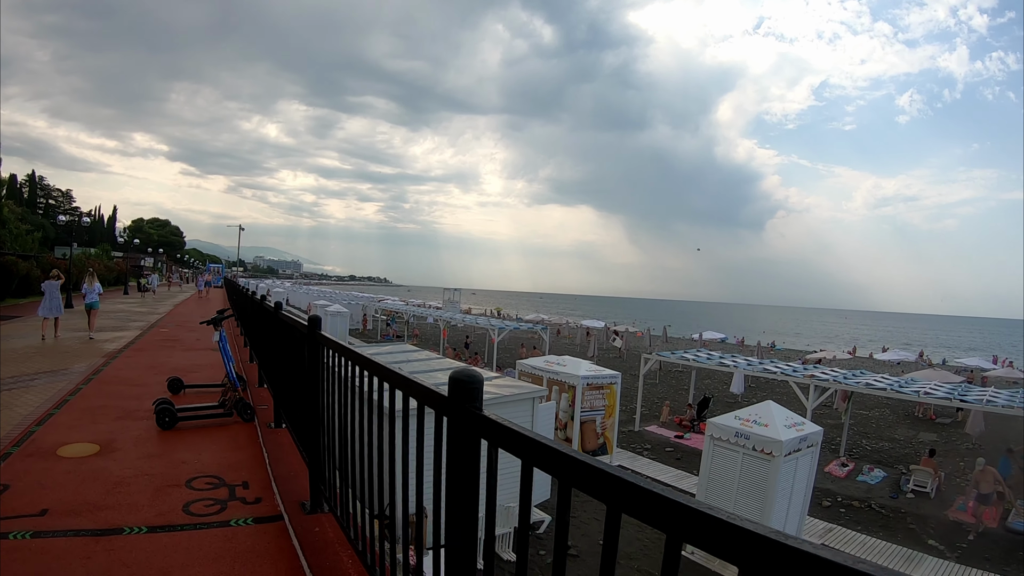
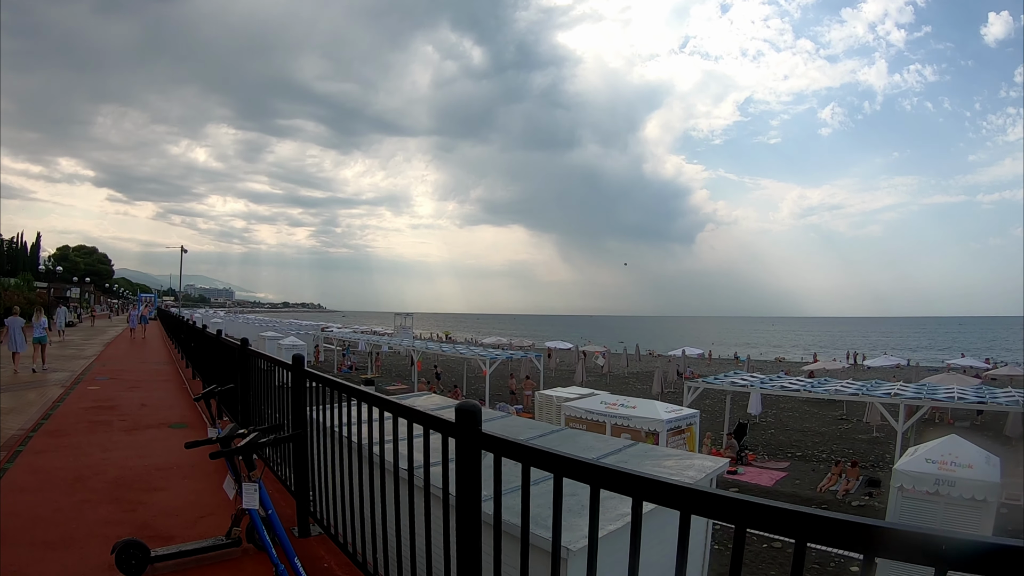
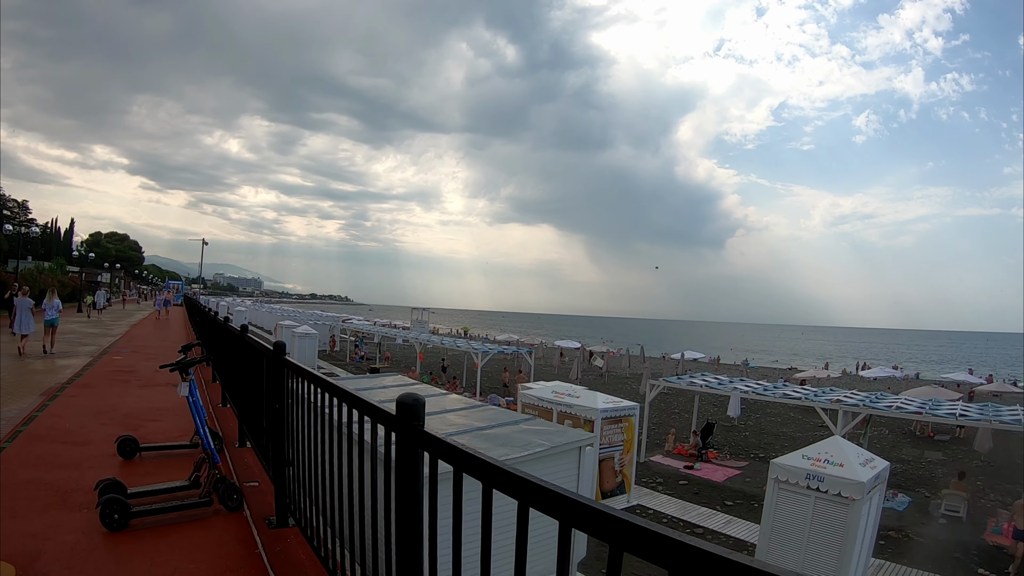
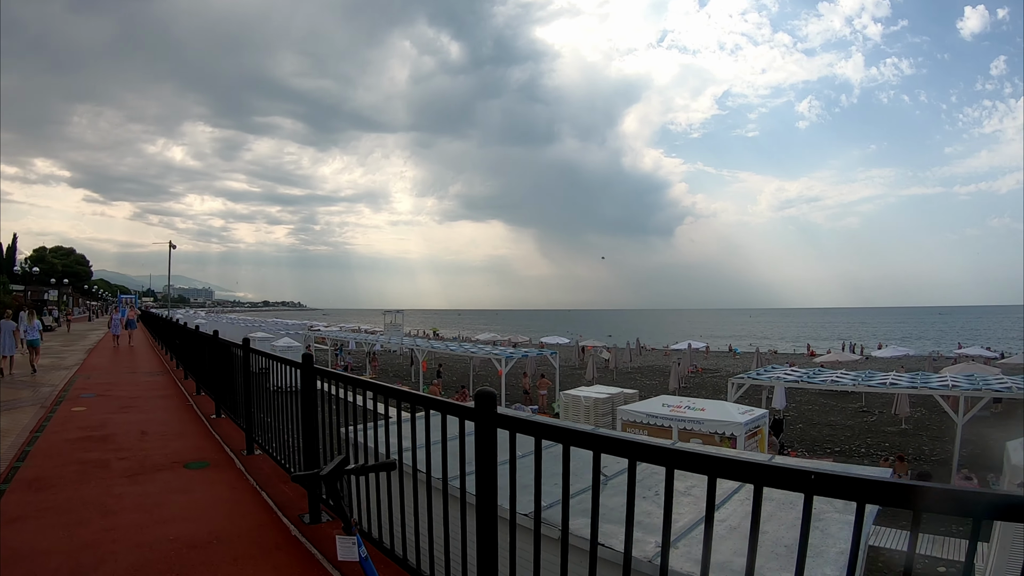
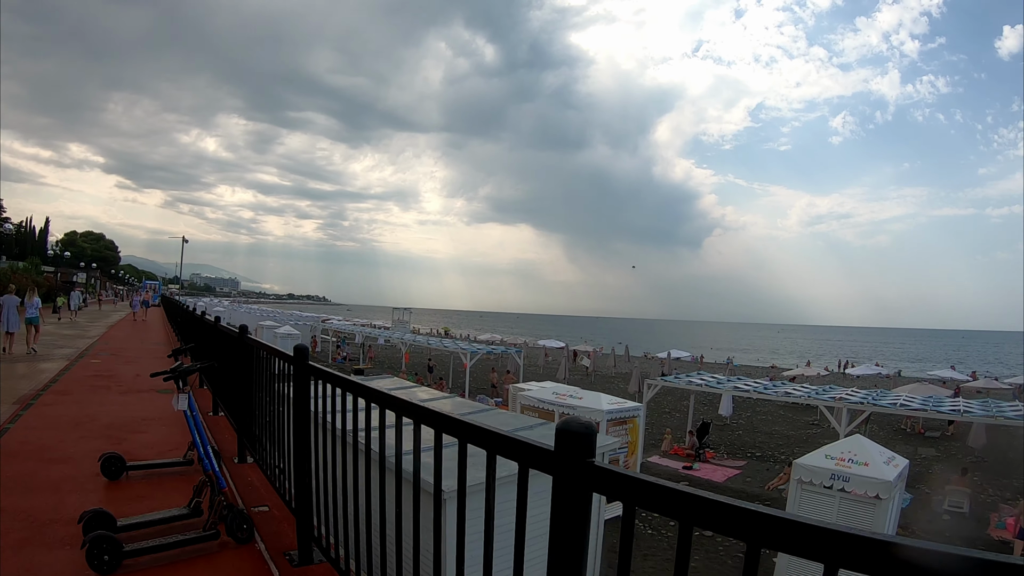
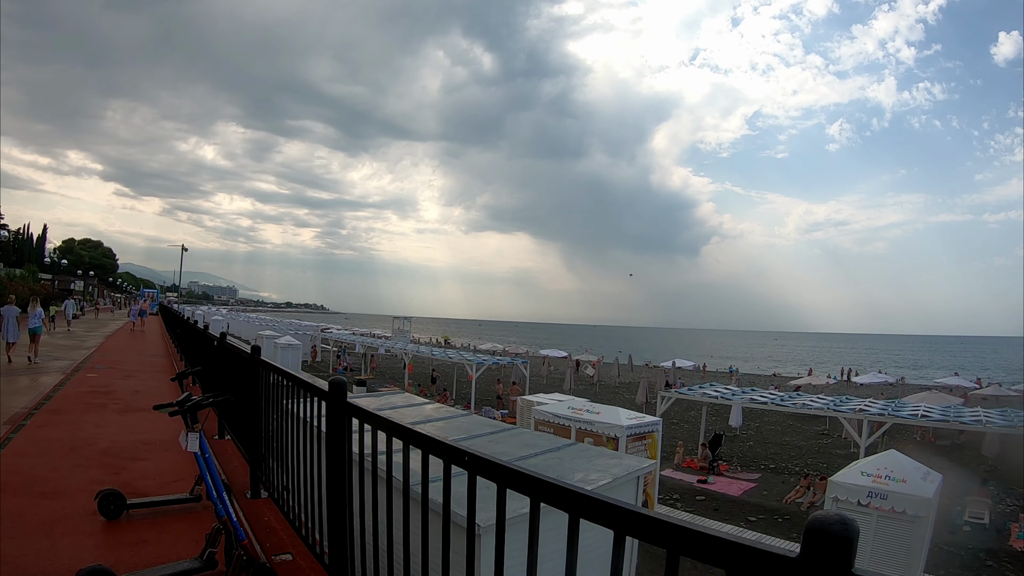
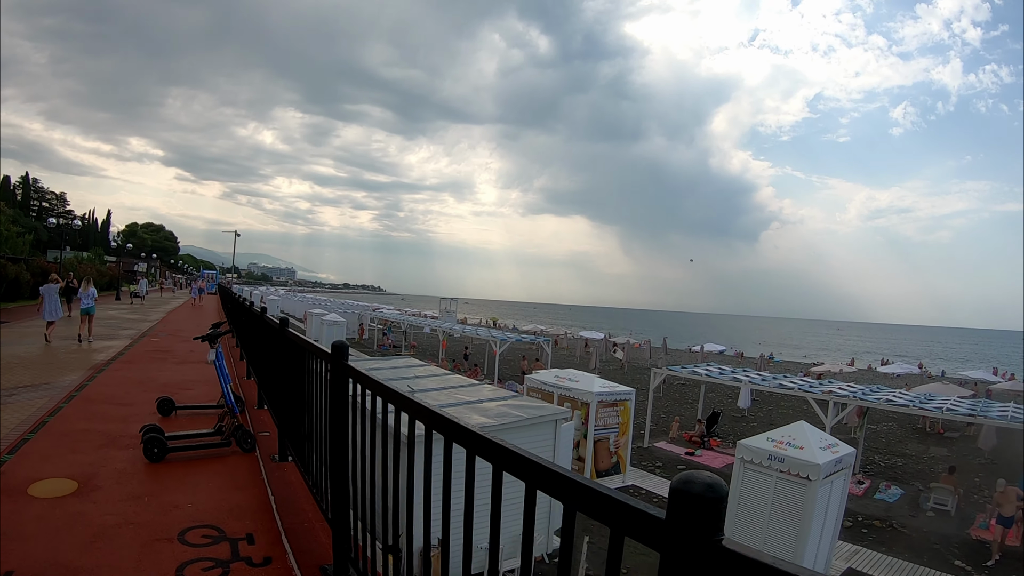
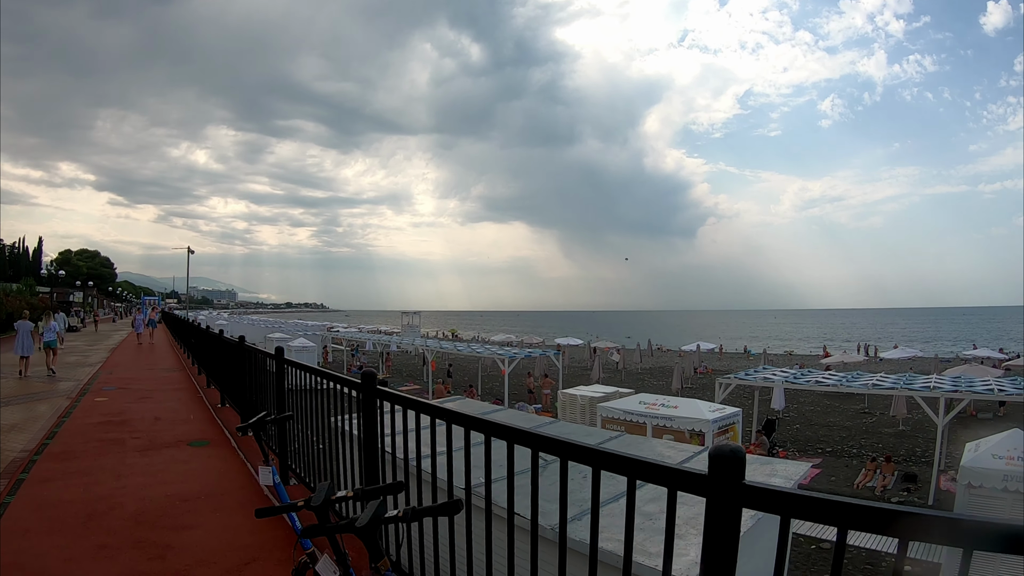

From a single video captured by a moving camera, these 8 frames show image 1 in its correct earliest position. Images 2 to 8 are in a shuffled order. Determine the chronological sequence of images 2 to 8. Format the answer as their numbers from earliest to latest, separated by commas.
7, 3, 5, 6, 2, 8, 4
